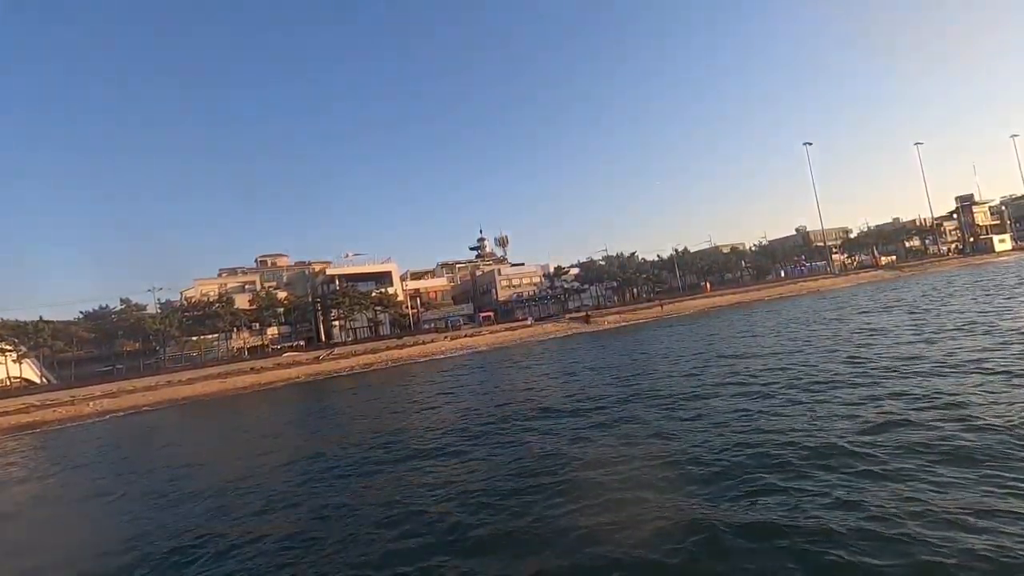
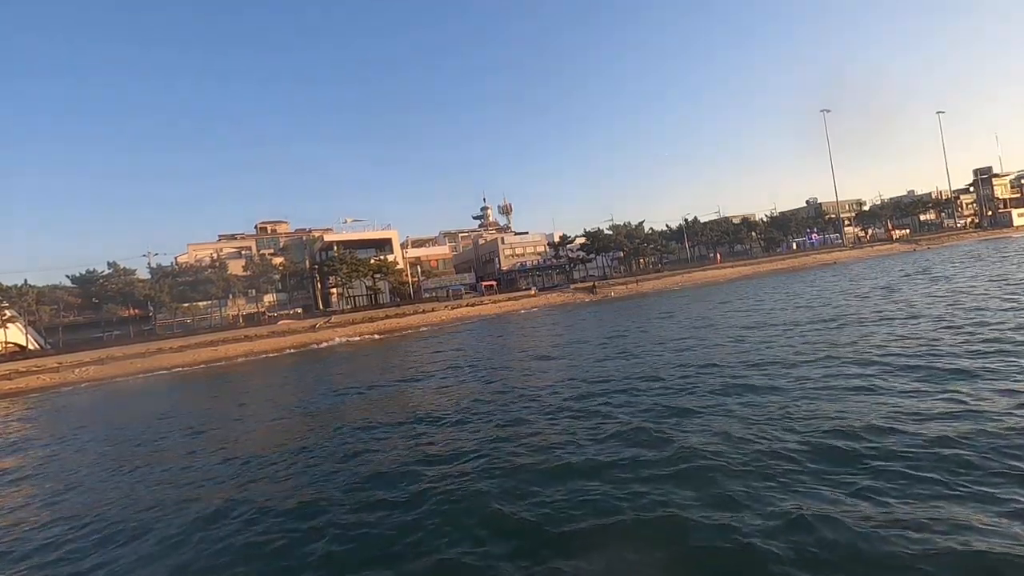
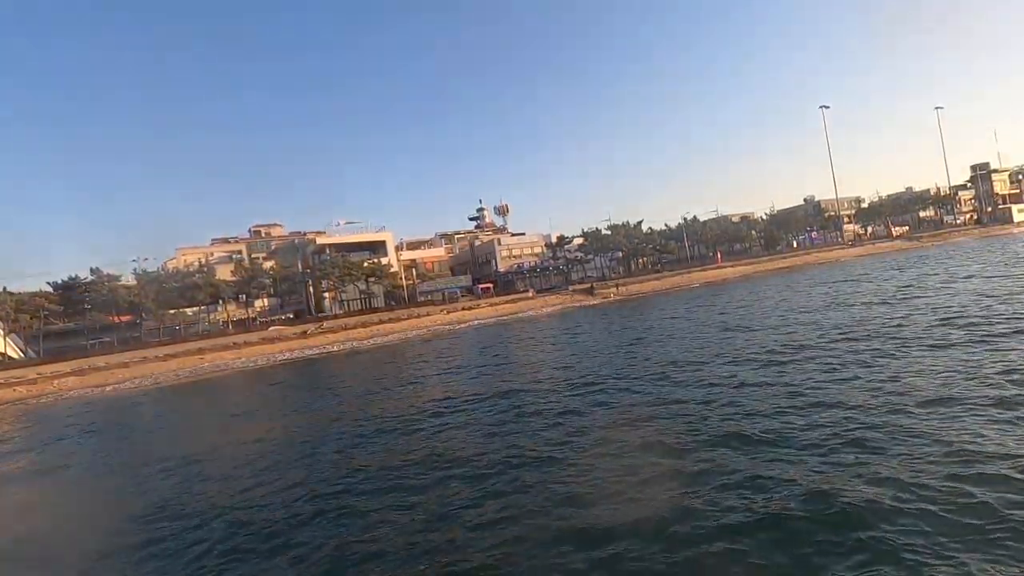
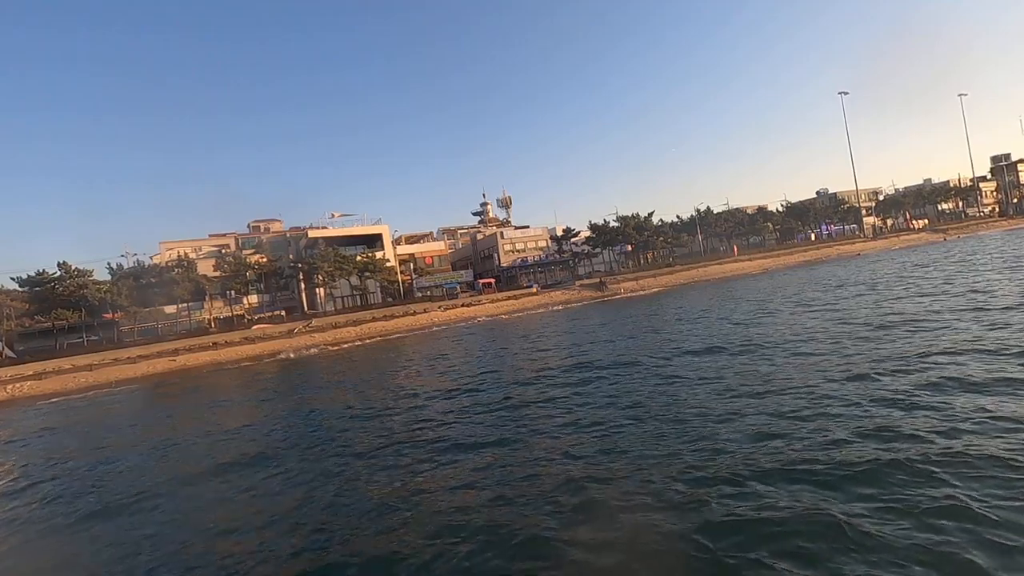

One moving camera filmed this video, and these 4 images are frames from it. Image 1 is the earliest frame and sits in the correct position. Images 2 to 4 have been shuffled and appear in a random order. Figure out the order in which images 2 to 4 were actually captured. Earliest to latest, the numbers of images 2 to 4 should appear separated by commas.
2, 3, 4
